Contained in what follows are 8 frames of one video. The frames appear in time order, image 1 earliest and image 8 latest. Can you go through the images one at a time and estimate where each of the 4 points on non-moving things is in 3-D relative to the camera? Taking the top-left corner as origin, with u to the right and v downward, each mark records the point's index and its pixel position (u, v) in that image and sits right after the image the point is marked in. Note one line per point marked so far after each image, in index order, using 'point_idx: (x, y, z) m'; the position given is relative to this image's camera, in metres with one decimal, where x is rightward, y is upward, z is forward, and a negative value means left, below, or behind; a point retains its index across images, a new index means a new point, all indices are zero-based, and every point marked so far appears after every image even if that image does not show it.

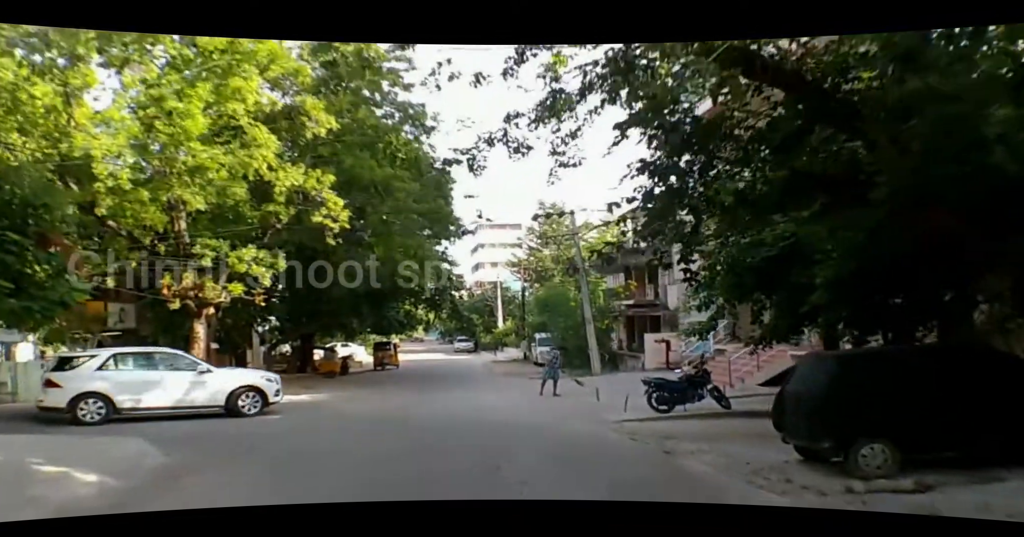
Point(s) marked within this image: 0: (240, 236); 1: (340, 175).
0: (-4.5, +0.6, +11.2) m
1: (-3.0, +1.7, +11.9) m
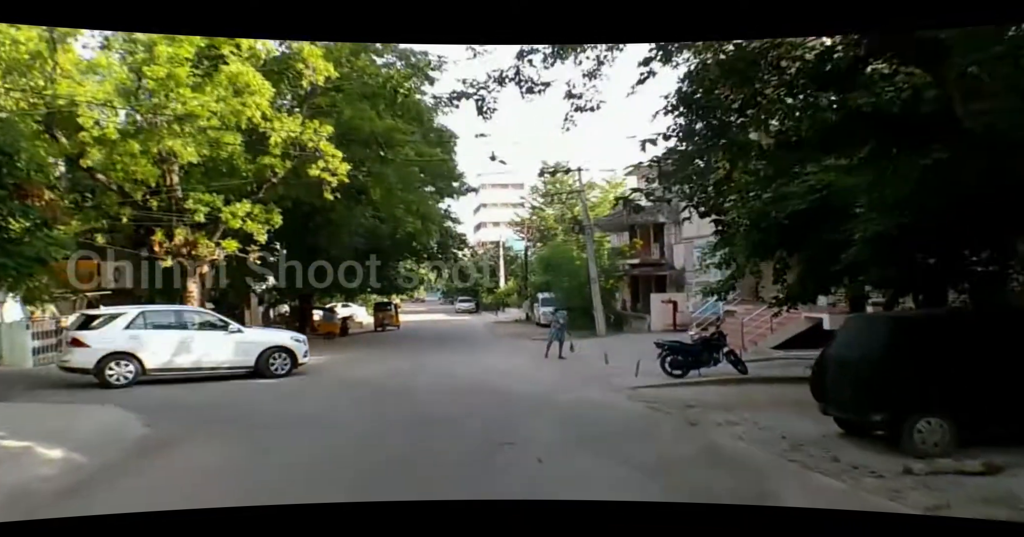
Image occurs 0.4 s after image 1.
0: (-4.4, +1.3, +10.7) m
1: (-2.9, +2.4, +11.3) m
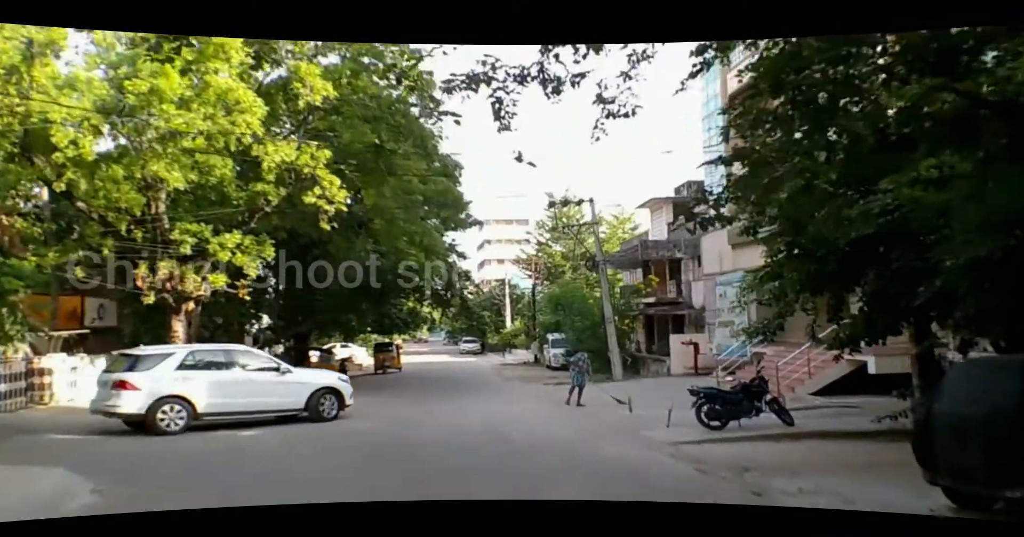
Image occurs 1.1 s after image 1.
0: (-4.2, +0.7, +10.0) m
1: (-2.7, +1.8, +10.6) m
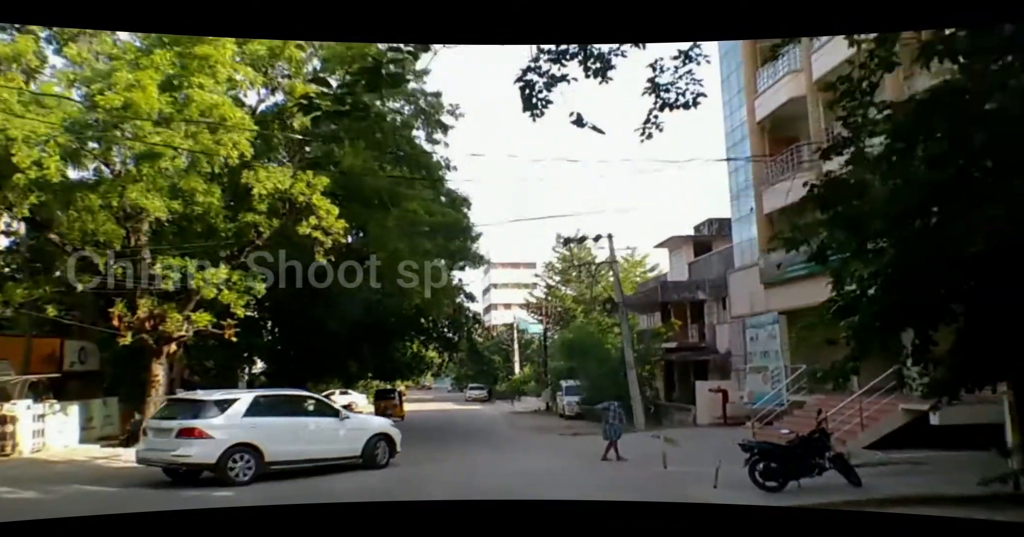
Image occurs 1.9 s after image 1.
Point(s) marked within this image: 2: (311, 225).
0: (-4.0, +0.2, +9.1) m
1: (-2.5, +1.2, +9.8) m
2: (-2.8, +0.6, +9.6) m
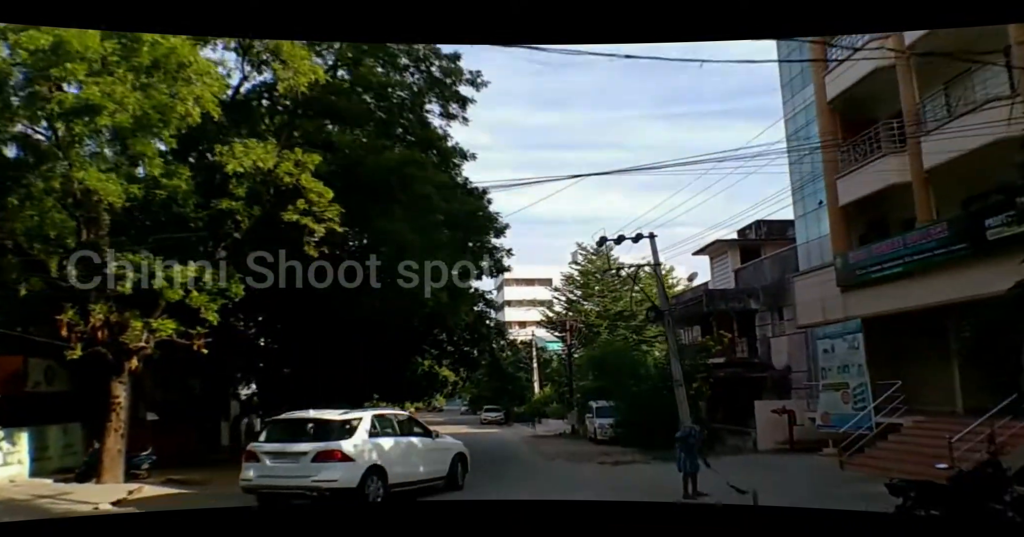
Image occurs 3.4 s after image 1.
0: (-3.7, +0.2, +7.6) m
1: (-2.2, +1.2, +8.3) m
2: (-2.4, +0.6, +8.1) m
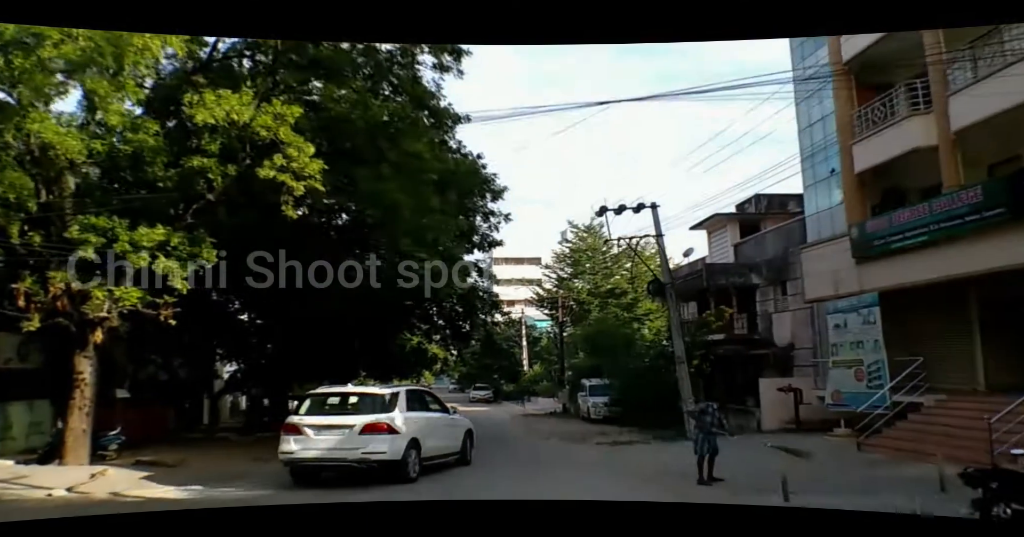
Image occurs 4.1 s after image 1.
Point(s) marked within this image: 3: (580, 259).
0: (-3.7, +0.6, +6.9) m
1: (-2.2, +1.6, +7.7) m
2: (-2.4, +1.0, +7.4) m
3: (+1.3, +0.1, +12.9) m
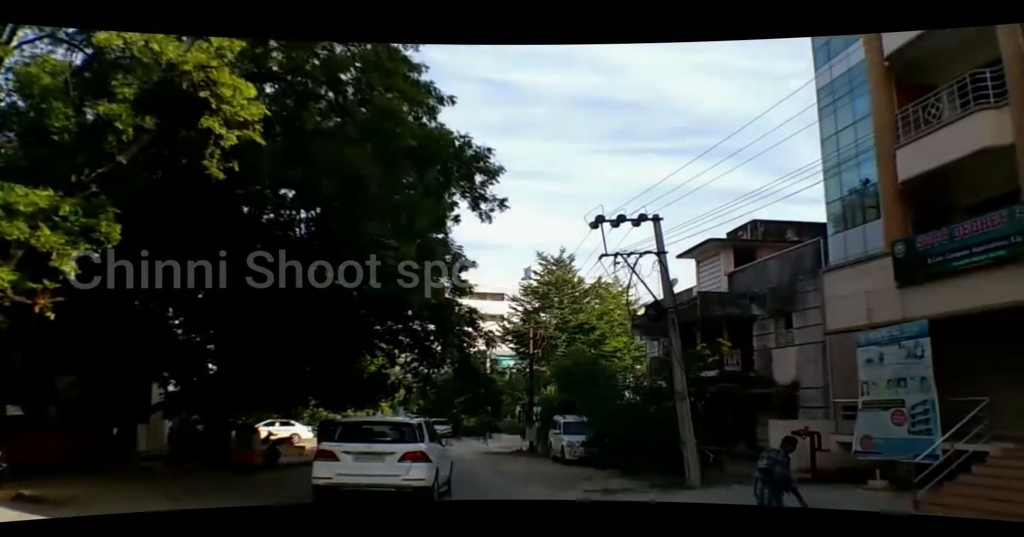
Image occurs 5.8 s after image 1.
0: (-3.7, +0.8, +5.4) m
1: (-2.2, +1.7, +6.2) m
2: (-2.5, +1.1, +6.0) m
3: (+0.8, -0.2, +11.5) m
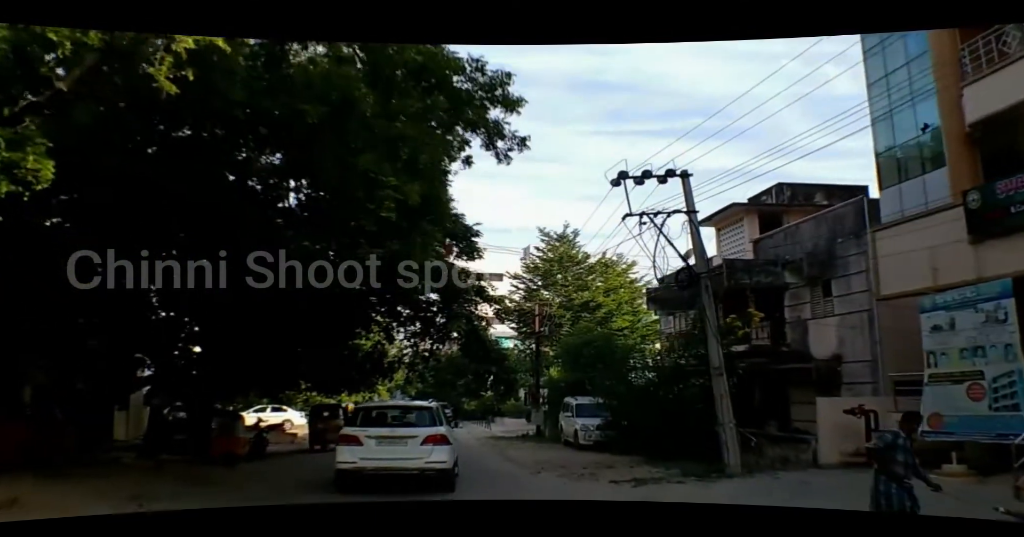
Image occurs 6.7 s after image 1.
0: (-3.5, +1.0, +4.4) m
1: (-2.1, +2.0, +5.2) m
2: (-2.3, +1.3, +4.9) m
3: (+1.0, +0.2, +10.6) m
